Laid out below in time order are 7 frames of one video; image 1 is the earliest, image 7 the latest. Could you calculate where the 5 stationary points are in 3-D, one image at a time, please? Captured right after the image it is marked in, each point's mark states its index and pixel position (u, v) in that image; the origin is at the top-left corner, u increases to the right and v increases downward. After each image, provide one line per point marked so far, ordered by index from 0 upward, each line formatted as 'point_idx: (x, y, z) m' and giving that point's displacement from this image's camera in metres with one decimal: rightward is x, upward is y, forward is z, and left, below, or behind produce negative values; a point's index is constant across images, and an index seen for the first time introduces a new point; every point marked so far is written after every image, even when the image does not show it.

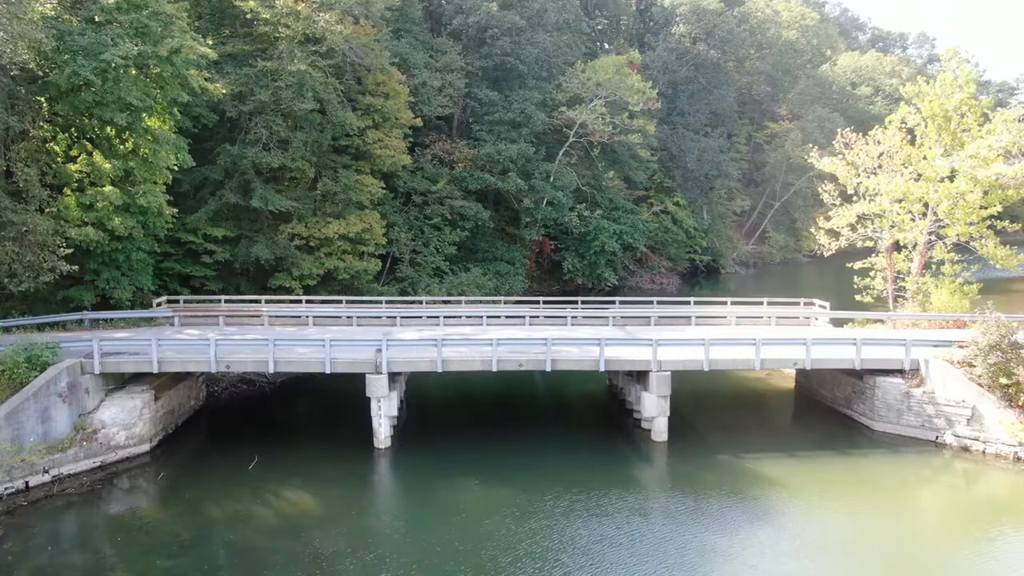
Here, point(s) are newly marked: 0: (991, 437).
0: (+12.3, -3.9, +16.7) m
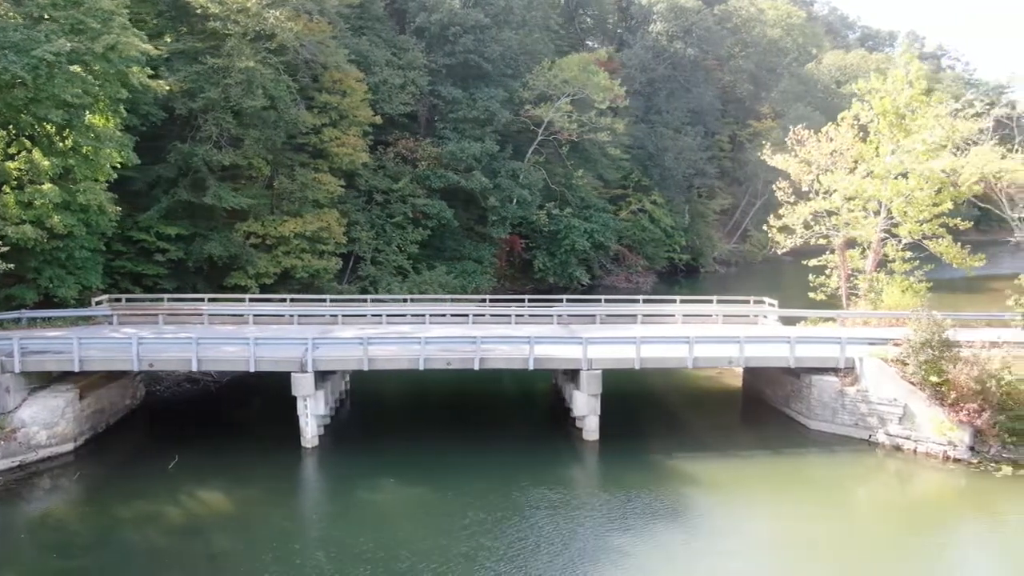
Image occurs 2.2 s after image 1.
0: (+10.4, -3.8, +16.5) m
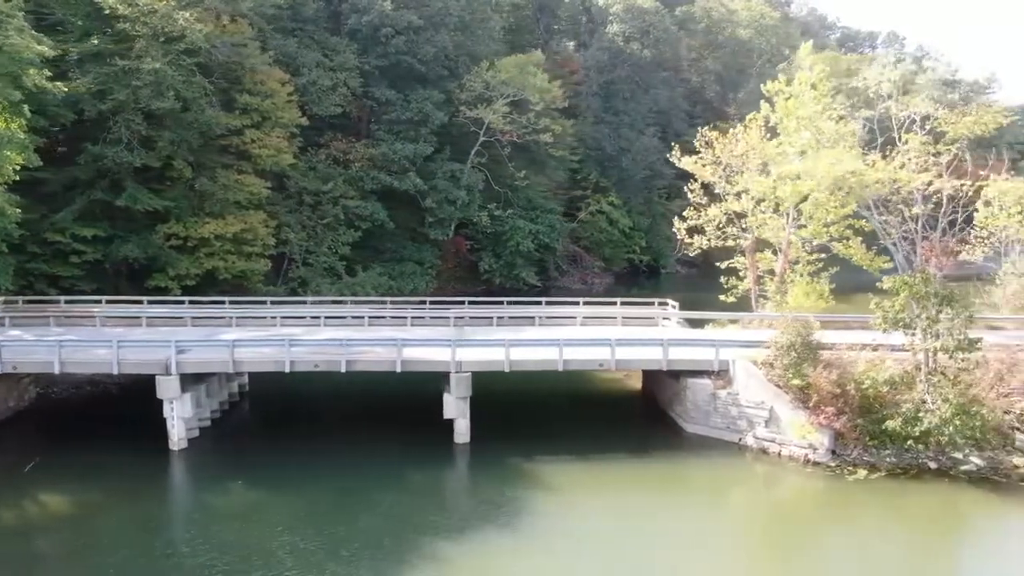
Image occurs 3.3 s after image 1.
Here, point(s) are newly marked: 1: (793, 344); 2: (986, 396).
0: (+7.0, -3.8, +16.4) m
1: (+7.1, -1.4, +16.4) m
2: (+11.5, -2.7, +16.3) m
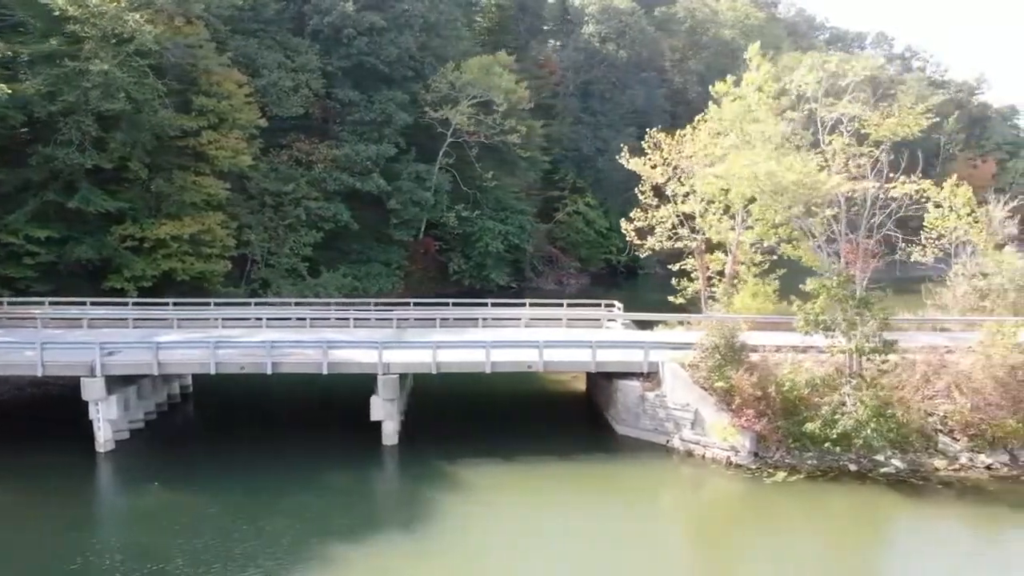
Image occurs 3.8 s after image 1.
0: (+5.0, -3.9, +16.4) m
1: (+5.2, -1.5, +16.4) m
2: (+9.5, -2.8, +16.3) m
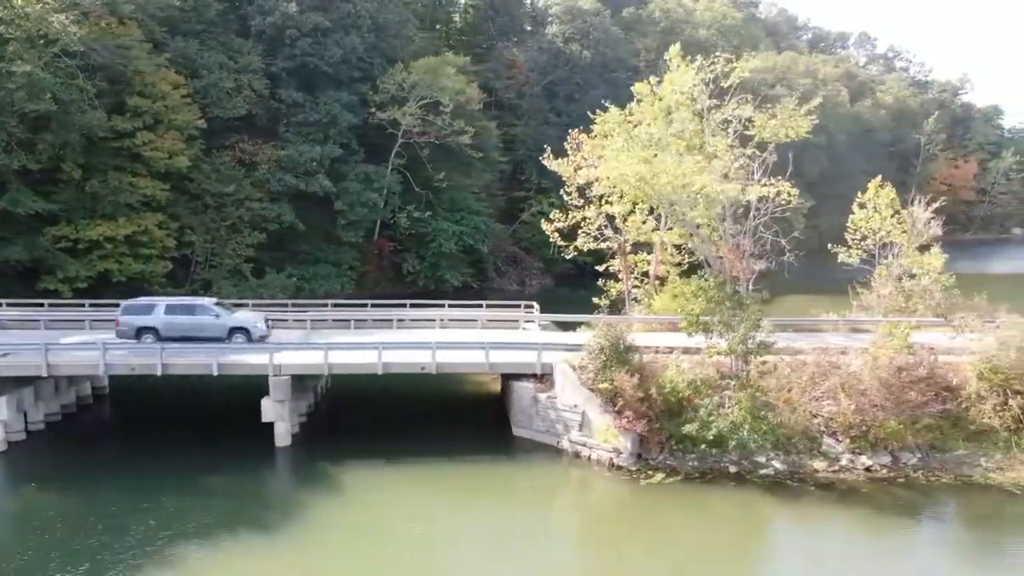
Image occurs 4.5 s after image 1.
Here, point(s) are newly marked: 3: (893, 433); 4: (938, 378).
0: (+2.1, -3.9, +16.4) m
1: (+2.3, -1.5, +16.4) m
2: (+6.6, -2.8, +16.3) m
3: (+9.4, -3.6, +15.9) m
4: (+10.8, -2.3, +16.4) m
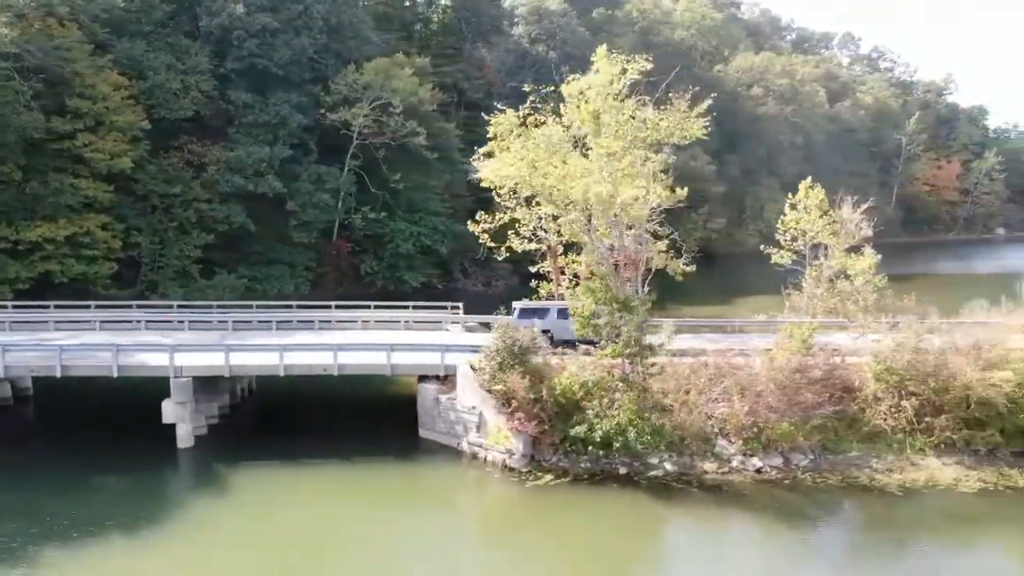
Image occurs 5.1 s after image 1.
0: (-0.5, -4.0, +16.4) m
1: (-0.3, -1.6, +16.4) m
2: (+4.0, -2.8, +16.3) m
3: (+6.7, -3.6, +15.9) m
4: (+8.2, -2.3, +16.5) m
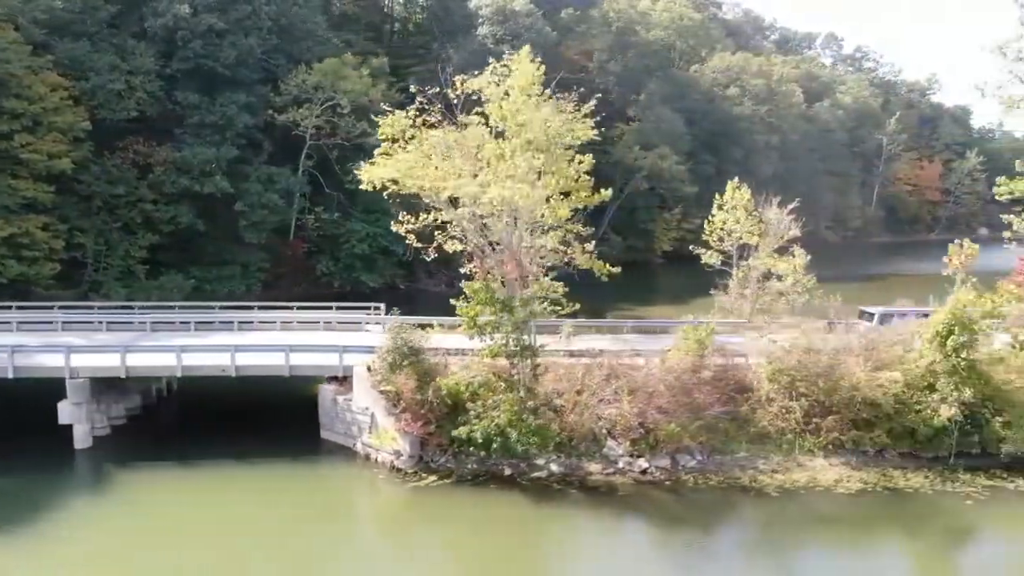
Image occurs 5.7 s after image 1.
0: (-3.3, -4.0, +16.4) m
1: (-3.1, -1.6, +16.4) m
2: (+1.2, -2.9, +16.3) m
3: (+4.0, -3.6, +15.9) m
4: (+5.4, -2.3, +16.5) m
